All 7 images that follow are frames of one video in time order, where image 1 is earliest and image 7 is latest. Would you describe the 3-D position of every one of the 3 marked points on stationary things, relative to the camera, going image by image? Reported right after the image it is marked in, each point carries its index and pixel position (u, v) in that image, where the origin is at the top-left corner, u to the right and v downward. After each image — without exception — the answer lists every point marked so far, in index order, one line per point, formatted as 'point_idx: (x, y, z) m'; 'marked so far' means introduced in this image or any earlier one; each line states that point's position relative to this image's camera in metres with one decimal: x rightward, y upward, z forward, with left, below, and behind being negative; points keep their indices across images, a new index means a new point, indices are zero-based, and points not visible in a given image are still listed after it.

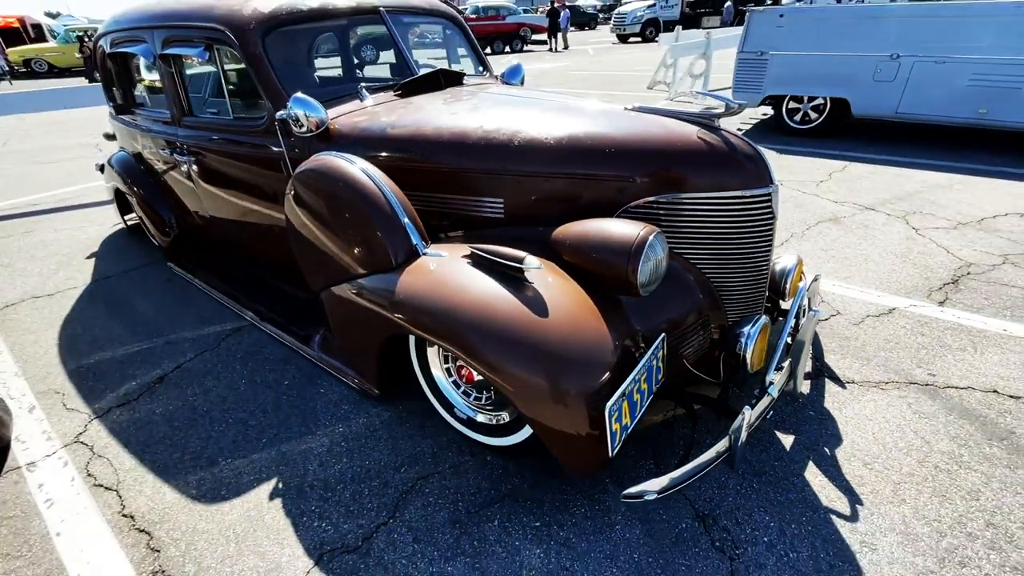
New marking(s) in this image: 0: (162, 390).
0: (-2.0, -0.6, +2.7) m
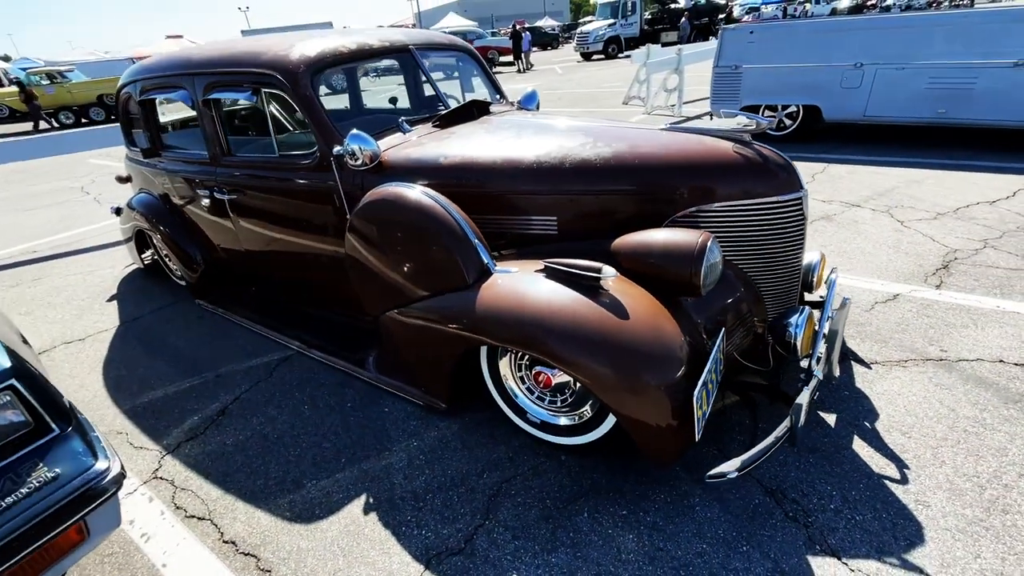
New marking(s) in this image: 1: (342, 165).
0: (-1.6, -0.8, +2.7) m
1: (-1.0, +0.7, +2.7) m
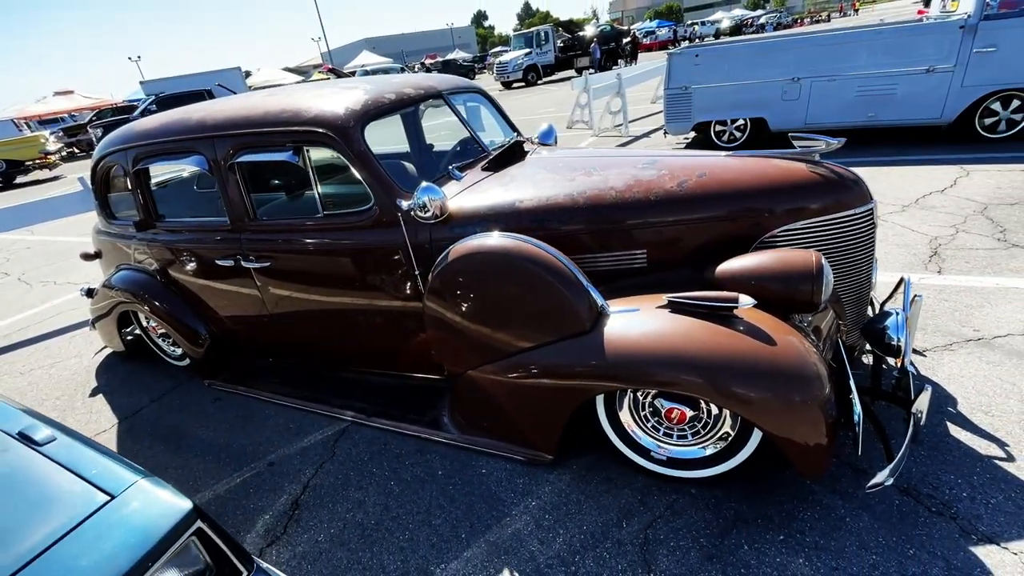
0: (-1.0, -1.2, +2.4) m
1: (-0.6, +0.4, +2.6) m
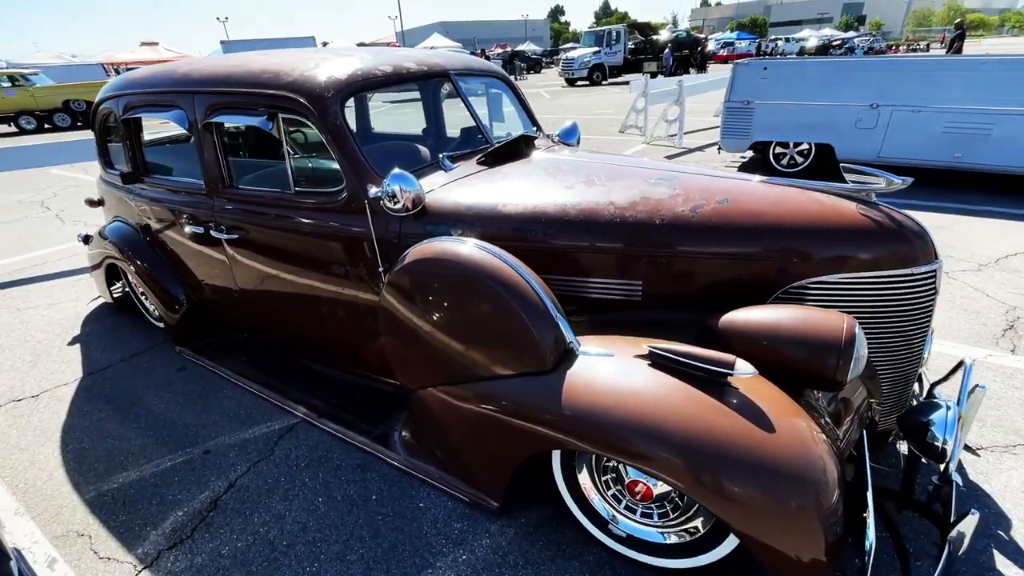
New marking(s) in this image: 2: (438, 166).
0: (-1.3, -1.1, +2.2) m
1: (-0.7, +0.4, +2.3) m
2: (-0.4, +0.6, +2.5) m
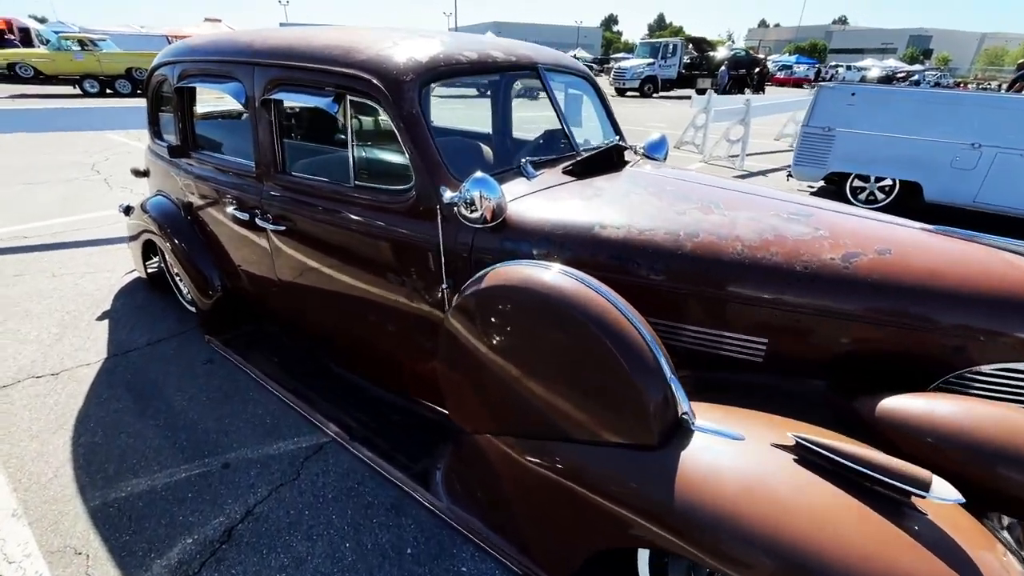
0: (-1.1, -1.1, +1.9) m
1: (-0.3, +0.3, +2.0) m
2: (0.0, +0.5, +2.2) m
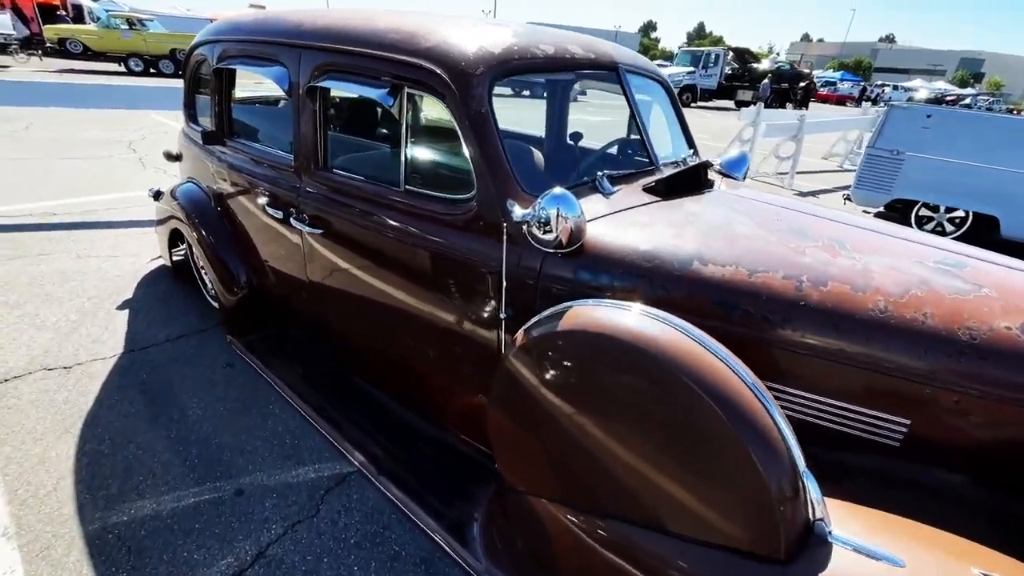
0: (-0.9, -1.1, +1.7) m
1: (0.0, +0.2, +1.7) m
2: (+0.3, +0.4, +1.9) m
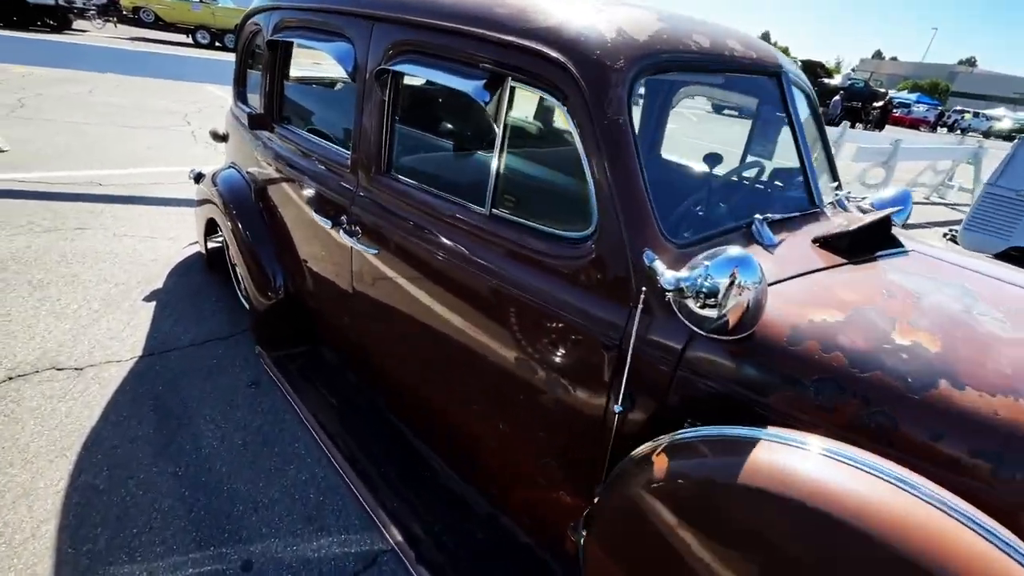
0: (-0.7, -1.2, +1.2) m
1: (+0.3, 0.0, +1.2) m
2: (+0.7, +0.2, +1.4) m
